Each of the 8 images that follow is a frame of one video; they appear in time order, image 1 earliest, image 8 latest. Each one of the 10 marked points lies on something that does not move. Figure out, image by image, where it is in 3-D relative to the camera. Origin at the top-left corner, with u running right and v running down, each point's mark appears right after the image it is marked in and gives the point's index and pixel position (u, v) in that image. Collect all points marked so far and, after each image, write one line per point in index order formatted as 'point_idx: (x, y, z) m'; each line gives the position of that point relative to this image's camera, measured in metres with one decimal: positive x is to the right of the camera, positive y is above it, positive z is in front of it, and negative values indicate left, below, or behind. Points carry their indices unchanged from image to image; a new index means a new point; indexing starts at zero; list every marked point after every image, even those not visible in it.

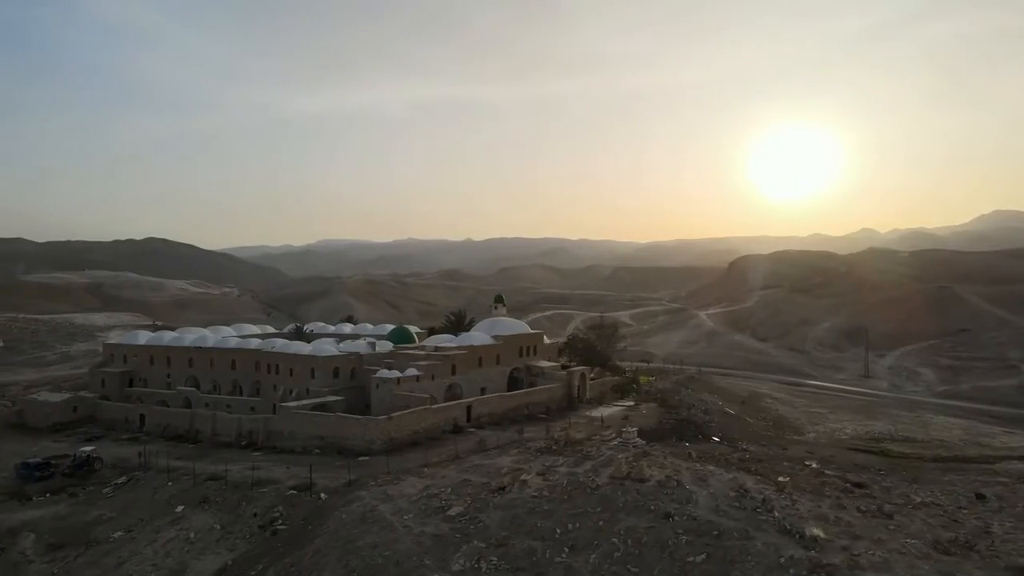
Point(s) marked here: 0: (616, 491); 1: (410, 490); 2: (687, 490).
0: (+1.9, -3.9, +13.6) m
1: (-2.2, -4.2, +14.7) m
2: (+3.3, -3.9, +13.7) m
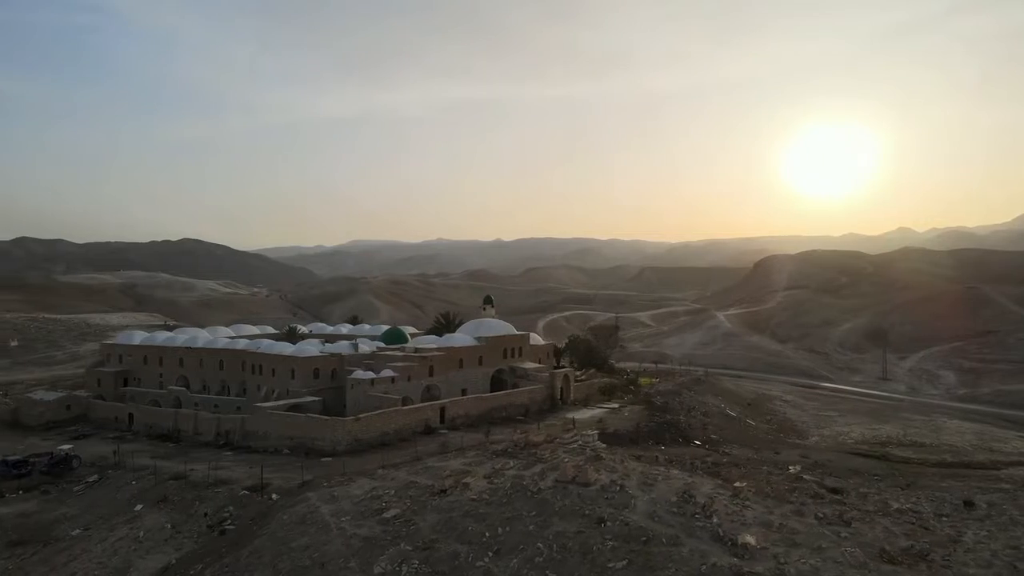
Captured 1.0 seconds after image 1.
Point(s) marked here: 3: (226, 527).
0: (+0.8, -3.9, +13.5) m
1: (-3.3, -4.2, +14.7) m
2: (+2.1, -3.9, +13.5) m
3: (-5.8, -4.8, +14.4) m
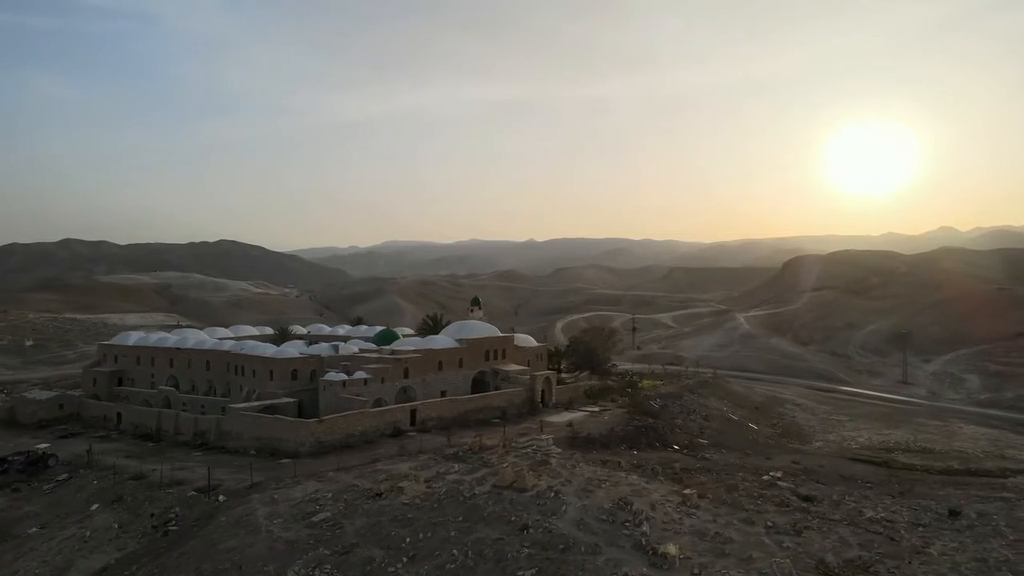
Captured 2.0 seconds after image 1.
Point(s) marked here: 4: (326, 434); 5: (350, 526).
0: (-0.5, -4.0, +13.4) m
1: (-4.5, -4.3, +14.7) m
2: (+0.9, -4.0, +13.3) m
3: (-7.0, -4.9, +14.6) m
4: (-5.2, -4.0, +19.8) m
5: (-2.9, -4.2, +12.7) m
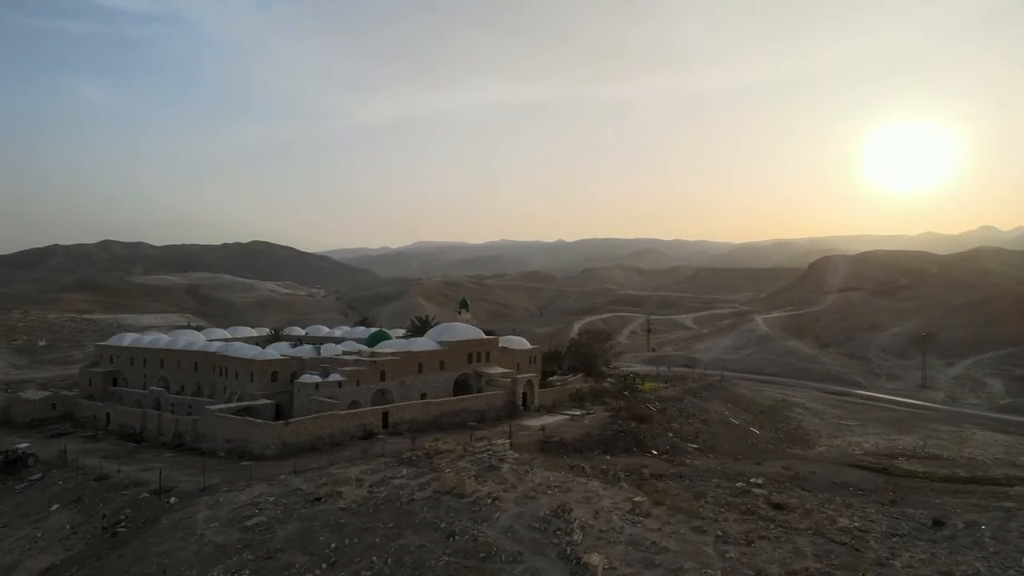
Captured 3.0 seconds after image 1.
0: (-1.7, -4.1, +13.2) m
1: (-5.6, -4.3, +14.8) m
2: (-0.3, -4.0, +13.2) m
3: (-8.1, -5.0, +14.7) m
4: (-6.1, -4.1, +19.9) m
5: (-4.1, -4.3, +12.7) m
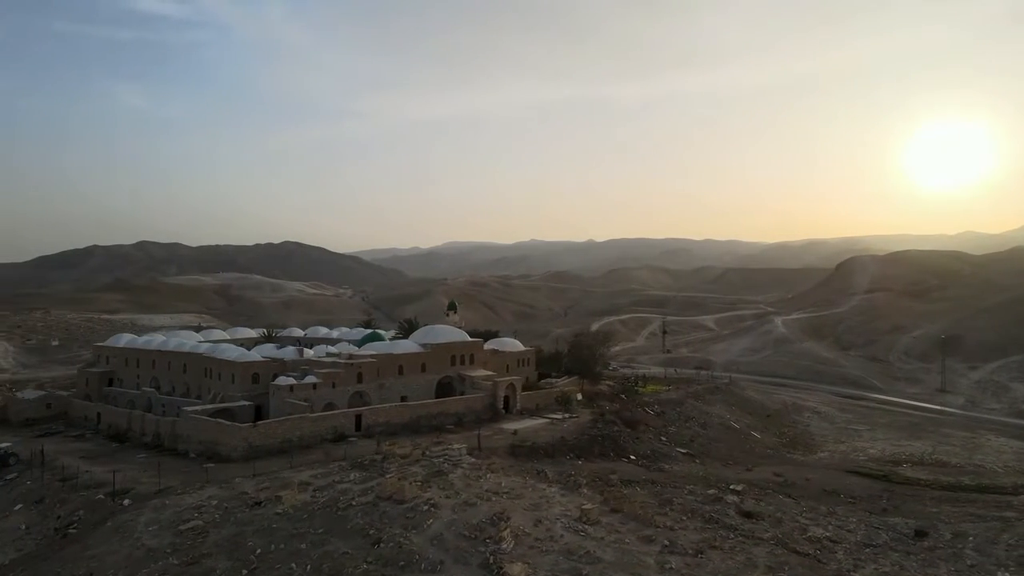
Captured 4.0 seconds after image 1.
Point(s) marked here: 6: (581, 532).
0: (-2.8, -4.1, +13.2) m
1: (-6.7, -4.4, +14.8) m
2: (-1.5, -4.1, +13.0) m
3: (-9.3, -5.0, +14.9) m
4: (-7.0, -4.2, +19.9) m
5: (-5.3, -4.4, +12.7) m
6: (+1.4, -4.7, +13.9) m
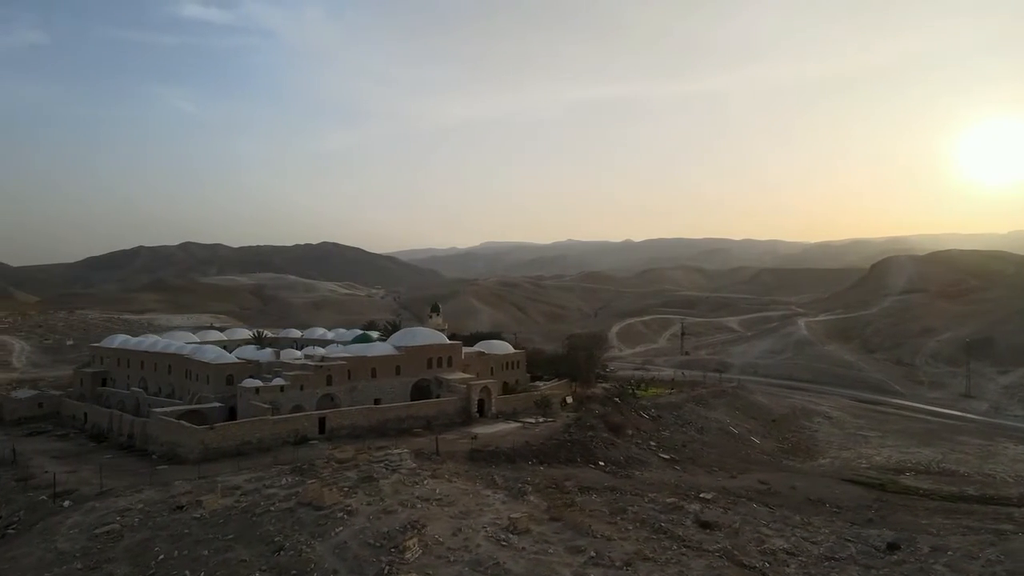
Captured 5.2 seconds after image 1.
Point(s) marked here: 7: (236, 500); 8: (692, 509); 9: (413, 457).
0: (-4.4, -4.2, +13.1) m
1: (-8.2, -4.5, +14.9) m
2: (-3.1, -4.2, +12.9) m
3: (-10.7, -5.1, +15.1) m
4: (-8.3, -4.3, +20.0) m
5: (-6.9, -4.5, +12.7) m
6: (-0.2, -4.8, +13.6) m
7: (-5.4, -4.2, +14.1) m
8: (+5.1, -6.2, +19.9) m
9: (-2.5, -4.3, +18.6) m
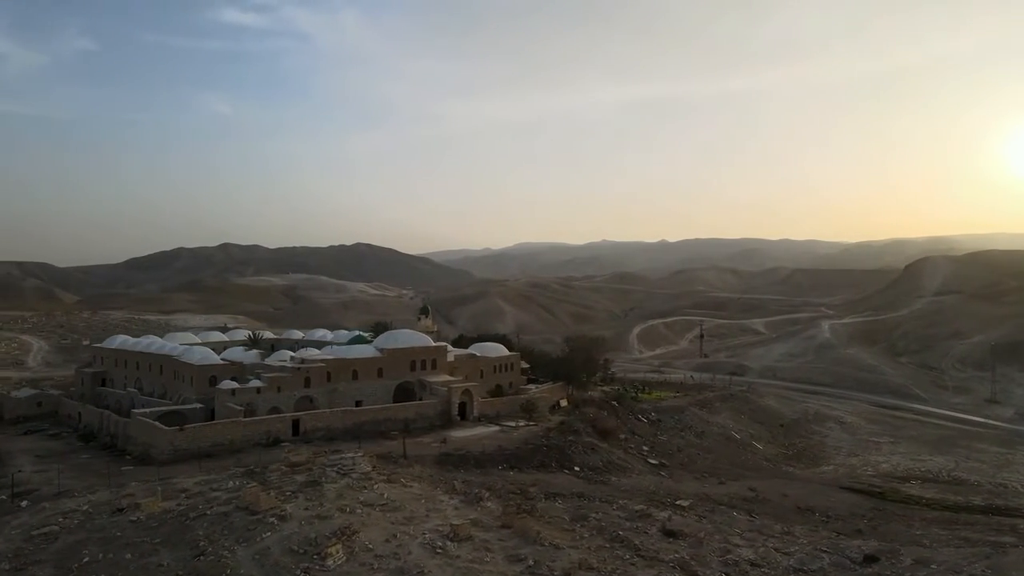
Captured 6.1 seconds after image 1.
0: (-5.6, -4.3, +13.1) m
1: (-9.3, -4.6, +15.1) m
2: (-4.3, -4.3, +12.8) m
3: (-11.9, -5.2, +15.3) m
4: (-9.2, -4.3, +20.2) m
5: (-8.1, -4.5, +12.8) m
6: (-1.4, -4.9, +13.4) m
7: (-6.6, -4.3, +14.2) m
8: (+4.1, -6.3, +19.5) m
9: (-3.5, -4.4, +18.5) m
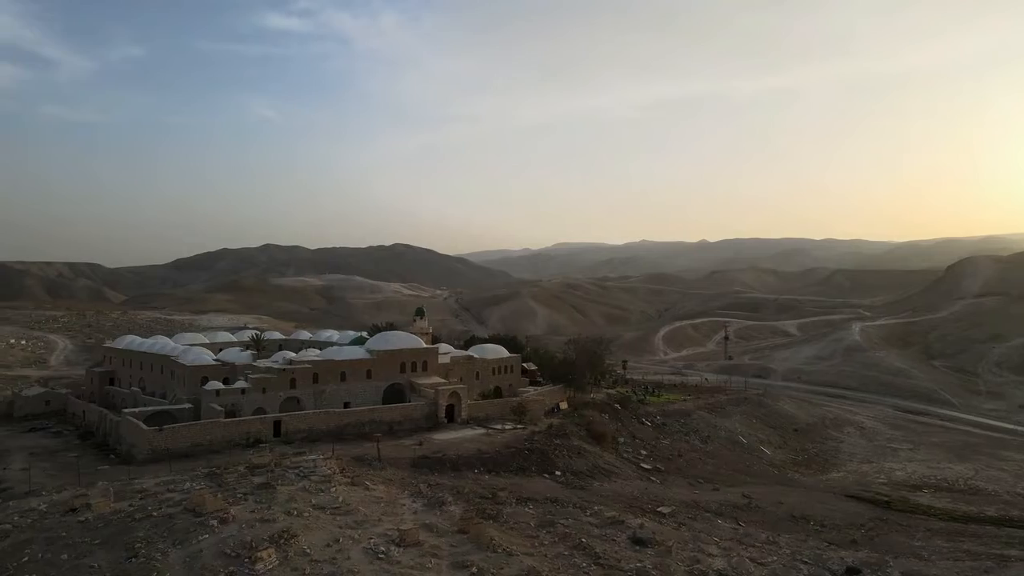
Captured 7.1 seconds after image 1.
0: (-6.7, -4.3, +13.2) m
1: (-10.3, -4.6, +15.4) m
2: (-5.4, -4.3, +12.9) m
3: (-12.8, -5.2, +15.8) m
4: (-9.9, -4.4, +20.5) m
5: (-9.2, -4.6, +13.1) m
6: (-2.4, -5.0, +13.3) m
7: (-7.7, -4.3, +14.3) m
8: (+3.3, -6.4, +19.2) m
9: (-4.3, -4.5, +18.5) m
